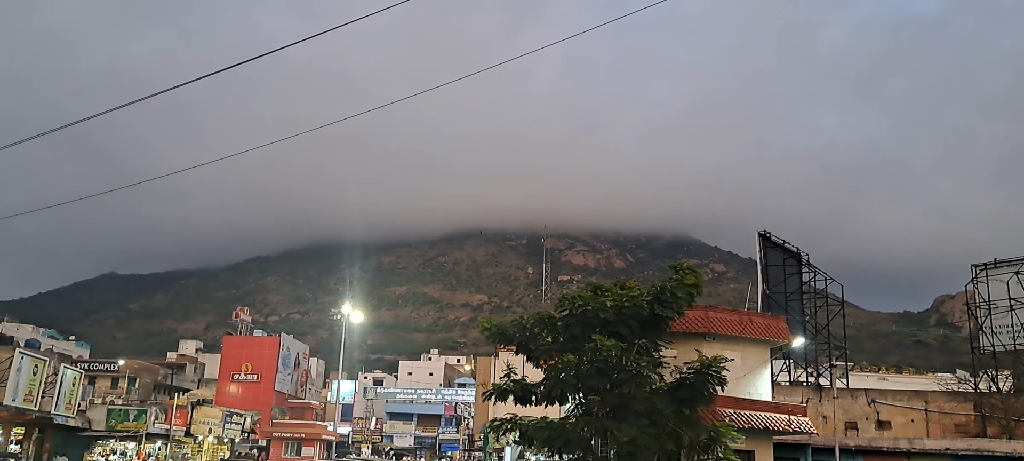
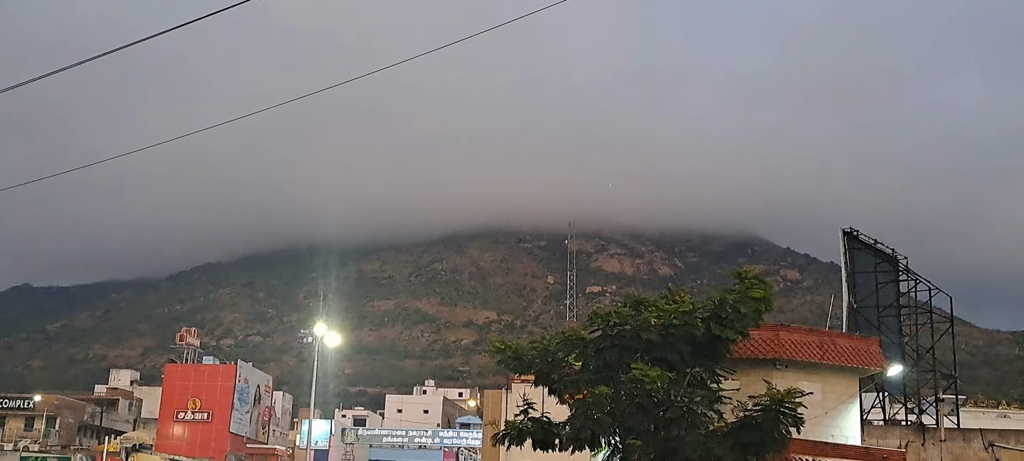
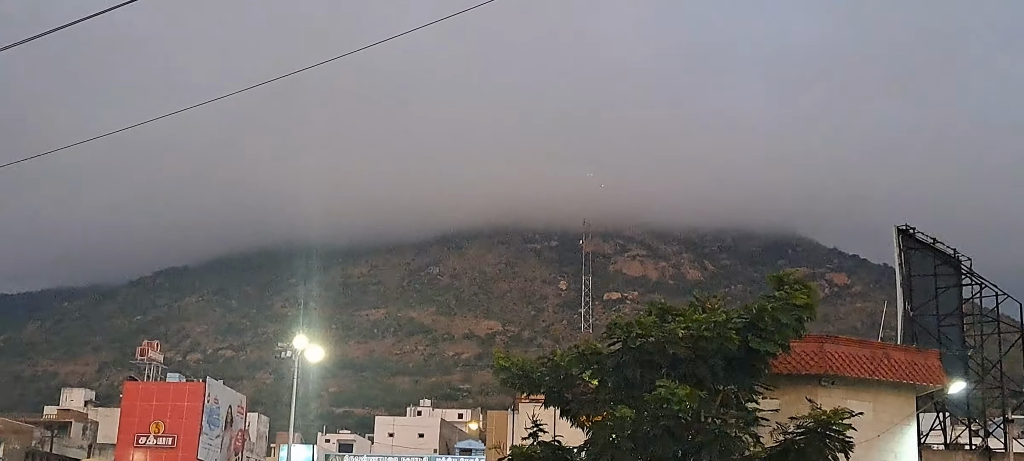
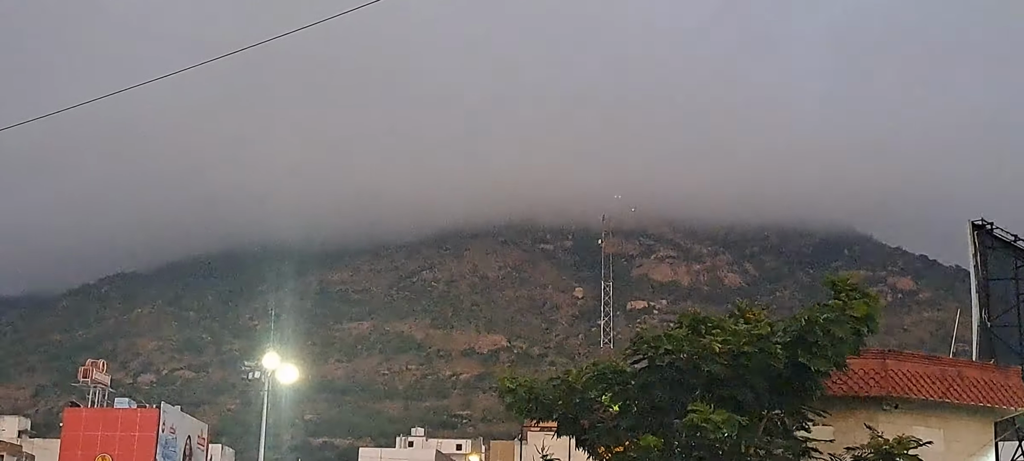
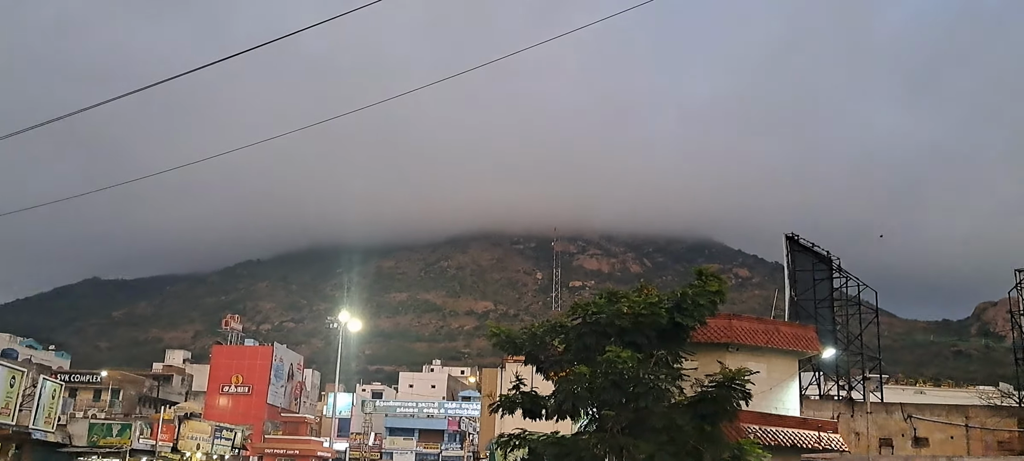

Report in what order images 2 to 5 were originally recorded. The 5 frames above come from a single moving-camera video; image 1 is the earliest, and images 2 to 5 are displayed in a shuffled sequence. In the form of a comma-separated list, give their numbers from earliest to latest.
5, 2, 3, 4
